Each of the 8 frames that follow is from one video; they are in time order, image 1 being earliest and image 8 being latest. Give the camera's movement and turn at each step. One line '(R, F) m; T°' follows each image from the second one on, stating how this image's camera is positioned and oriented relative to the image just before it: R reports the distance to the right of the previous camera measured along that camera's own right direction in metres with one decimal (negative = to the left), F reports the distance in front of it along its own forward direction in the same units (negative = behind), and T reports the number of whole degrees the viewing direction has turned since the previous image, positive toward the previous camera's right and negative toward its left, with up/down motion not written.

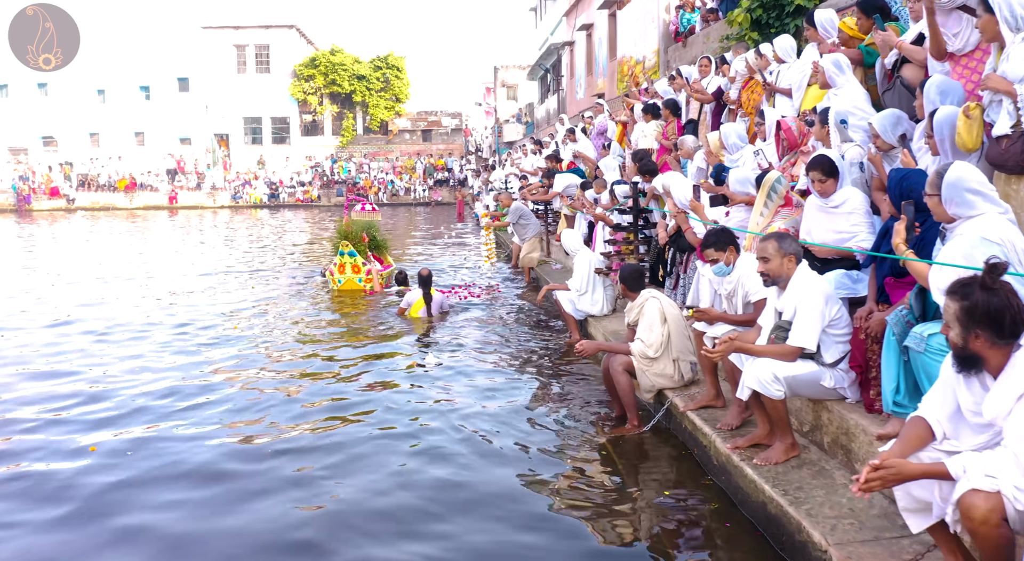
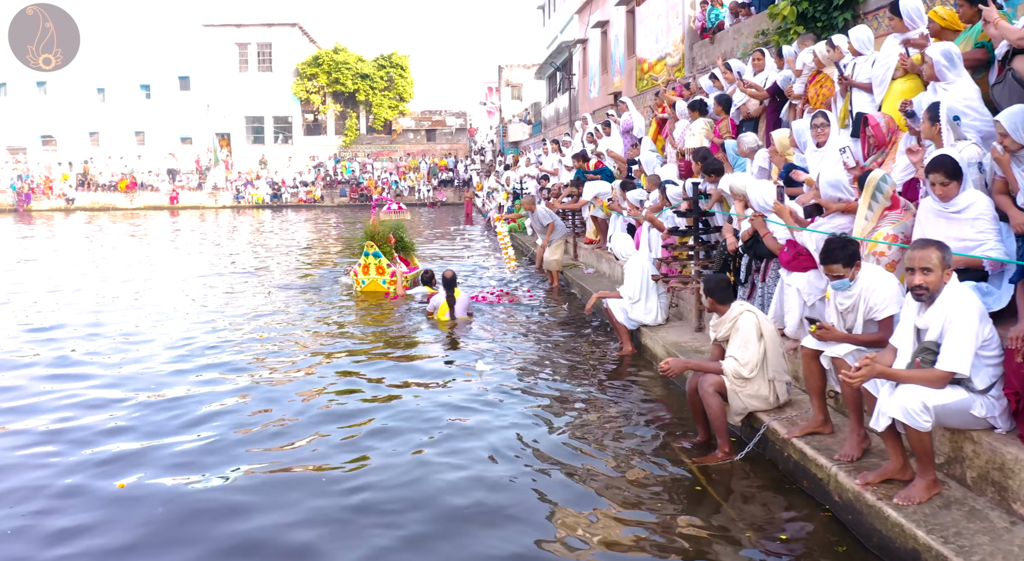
(-0.5, +0.5) m; 0°
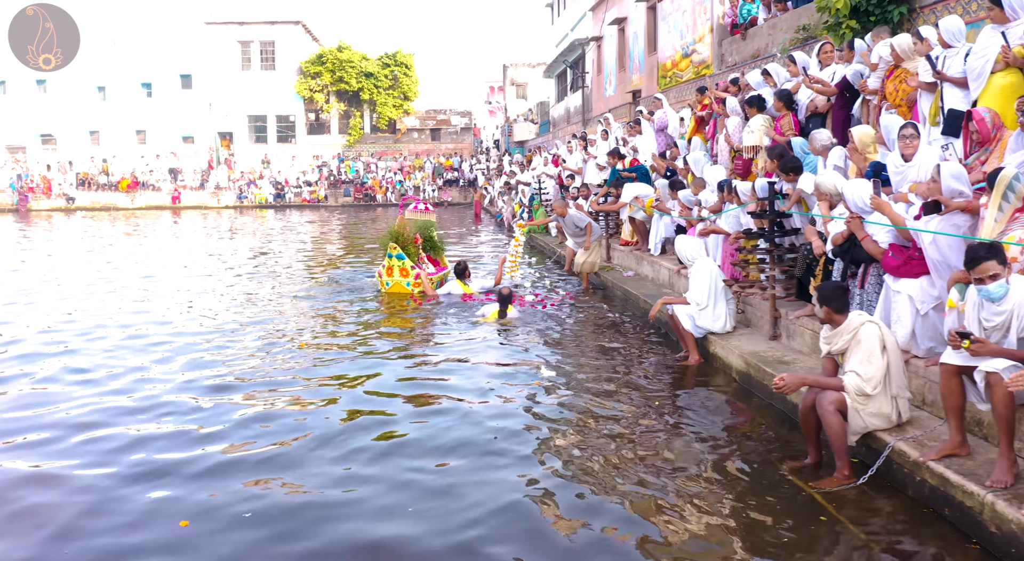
(-0.6, +0.4) m; 0°
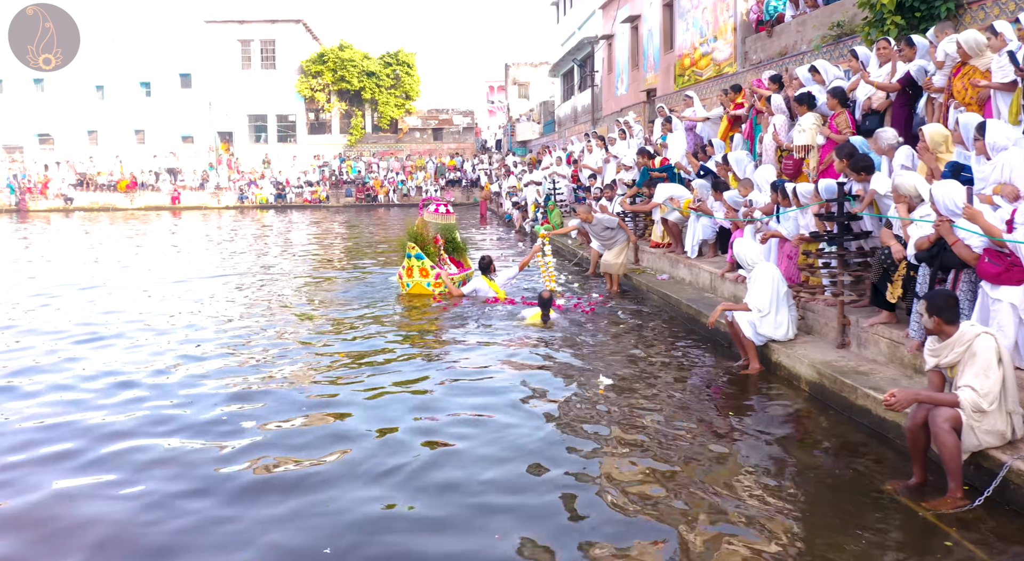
(-0.5, +0.3) m; 0°
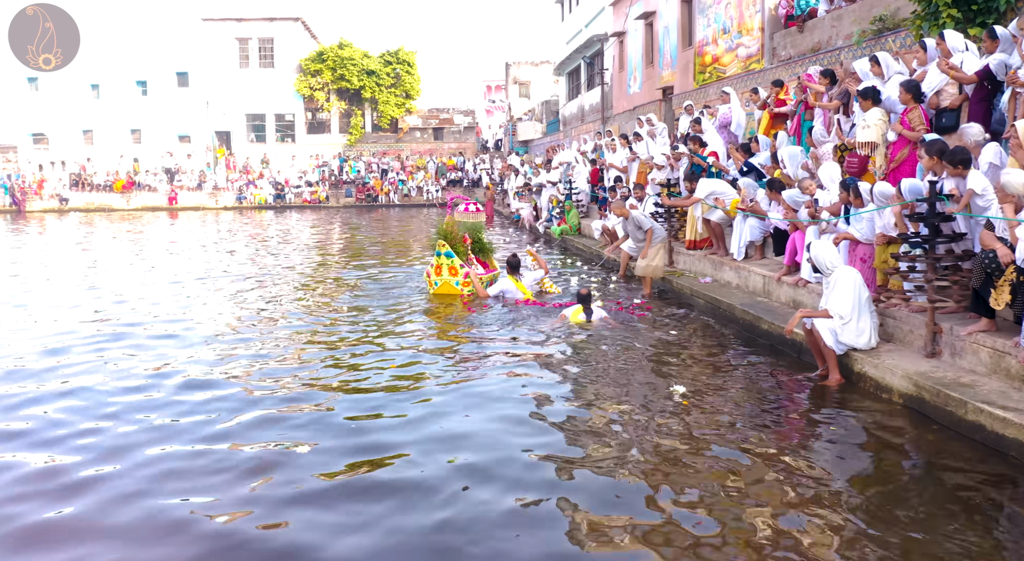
(-0.6, +0.4) m; +1°
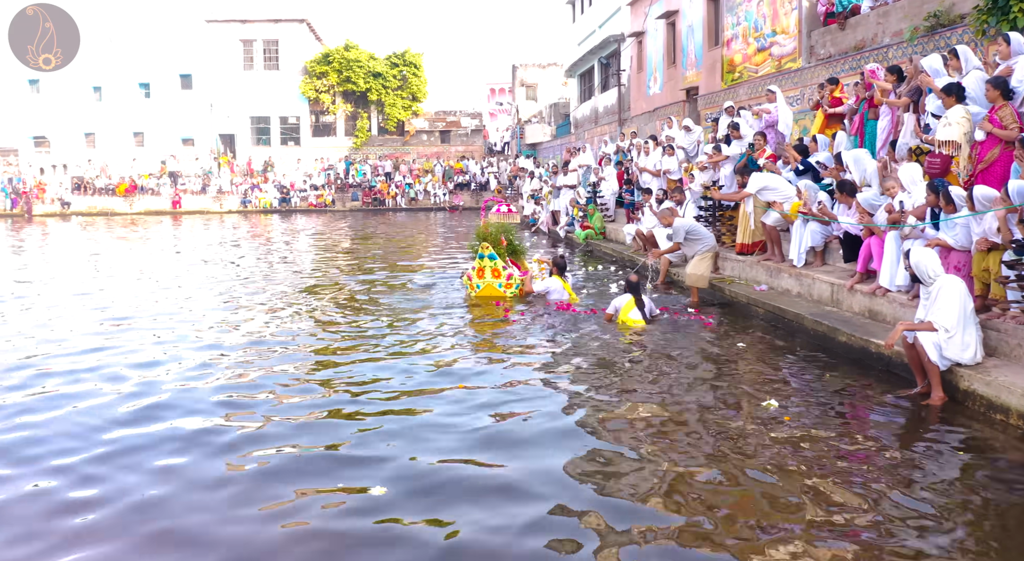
(-0.6, +0.5) m; 0°
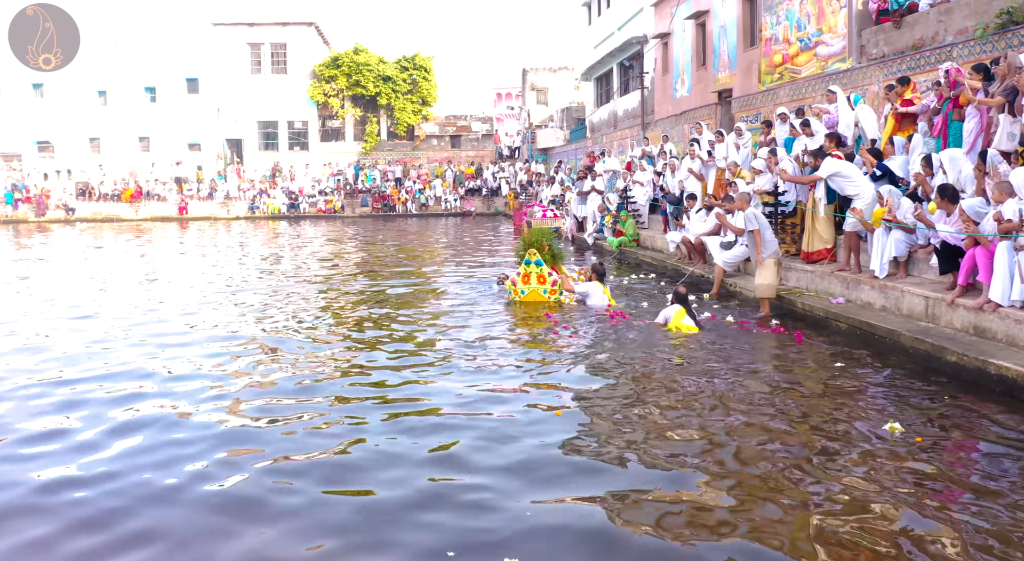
(-0.6, +0.6) m; 0°
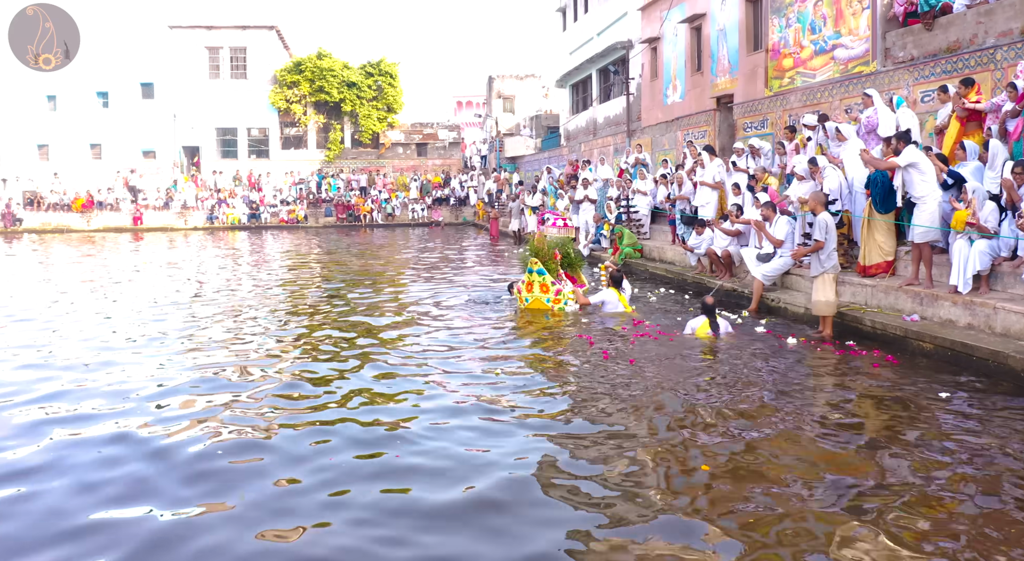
(-0.9, +0.9) m; +3°
